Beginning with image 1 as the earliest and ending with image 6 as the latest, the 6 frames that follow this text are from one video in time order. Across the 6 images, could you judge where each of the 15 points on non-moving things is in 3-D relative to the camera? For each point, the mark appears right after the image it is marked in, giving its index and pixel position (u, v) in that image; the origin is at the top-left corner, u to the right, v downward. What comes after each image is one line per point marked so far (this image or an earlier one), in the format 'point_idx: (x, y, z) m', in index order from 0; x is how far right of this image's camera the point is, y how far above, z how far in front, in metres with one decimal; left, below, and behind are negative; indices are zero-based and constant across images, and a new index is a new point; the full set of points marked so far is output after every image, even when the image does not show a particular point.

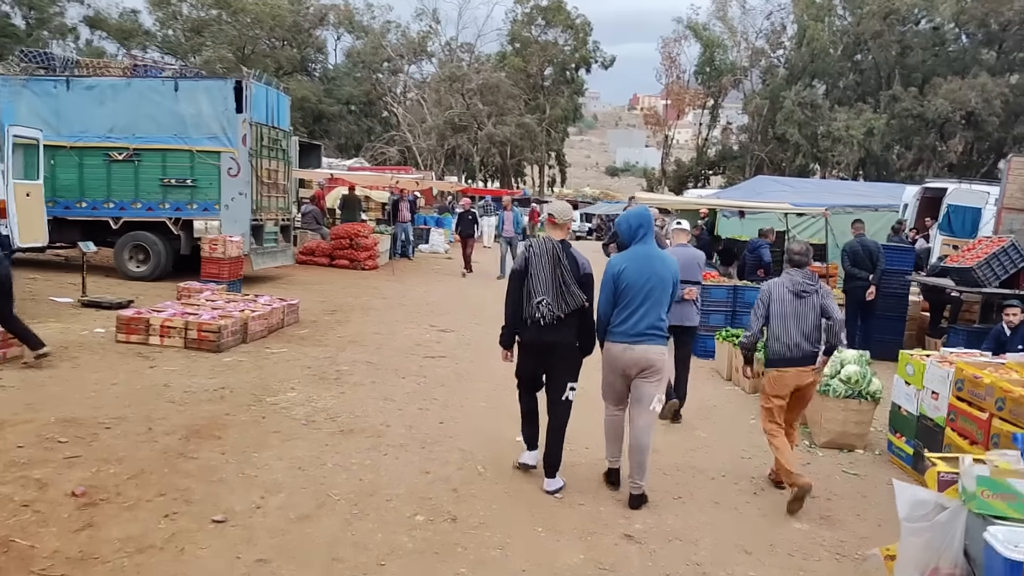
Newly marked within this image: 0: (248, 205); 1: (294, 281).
0: (-4.6, +1.4, +13.6) m
1: (-4.2, +0.1, +15.0) m
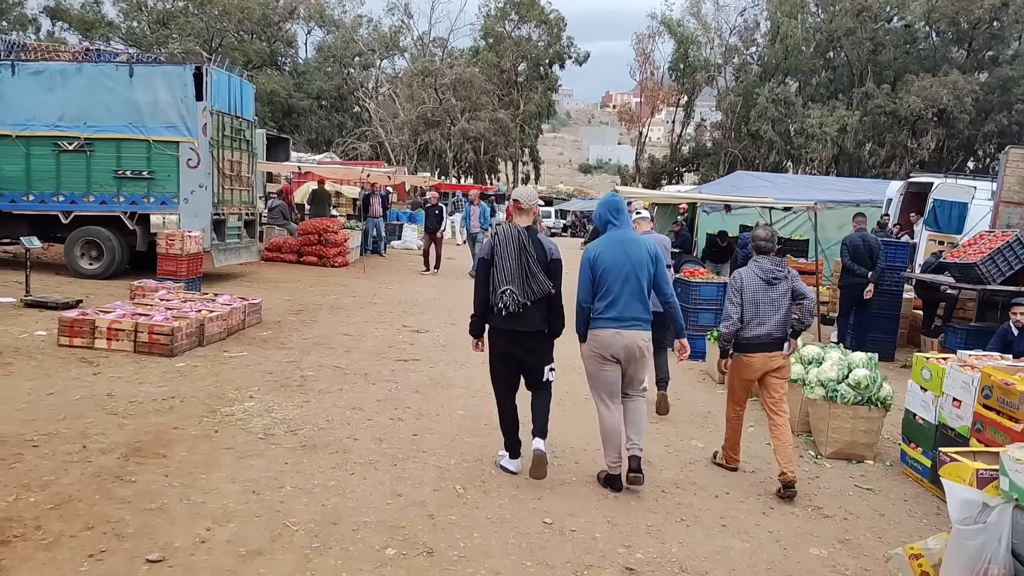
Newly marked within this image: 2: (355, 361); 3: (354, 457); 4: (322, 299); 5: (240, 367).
0: (-5.0, +1.5, +12.8) m
1: (-4.6, +0.2, +14.3) m
2: (-1.7, -0.8, +8.5) m
3: (-1.1, -1.2, +5.5) m
4: (-3.0, -0.2, +12.5) m
5: (-2.7, -0.8, +7.9) m
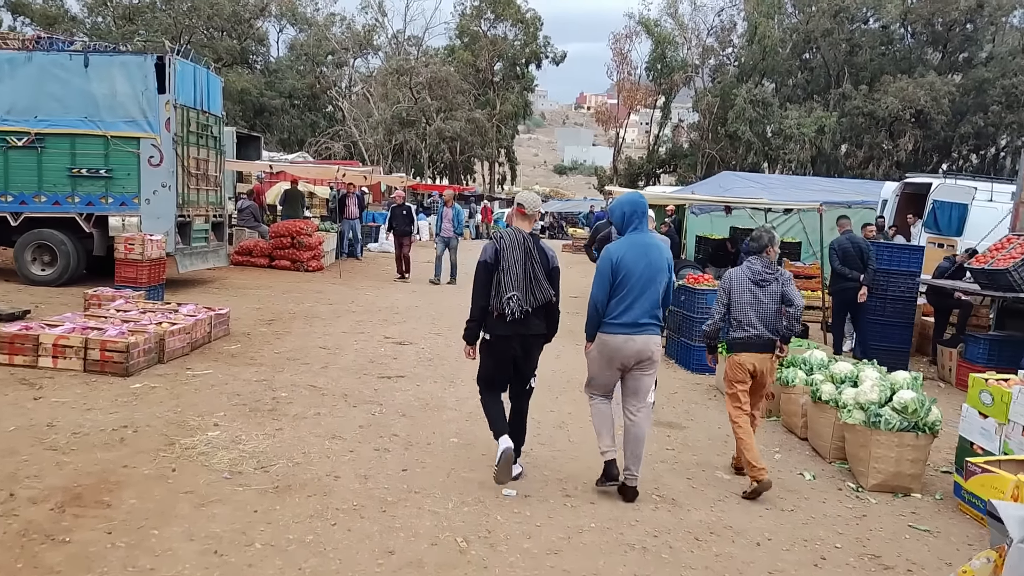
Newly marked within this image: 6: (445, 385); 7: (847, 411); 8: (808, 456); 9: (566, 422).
0: (-5.2, +1.4, +11.9) m
1: (-4.8, +0.1, +13.4) m
2: (-1.8, -0.9, +7.7) m
3: (-1.1, -1.3, +4.7) m
4: (-3.2, -0.3, +11.6) m
5: (-2.7, -0.9, +7.0) m
6: (-0.7, -1.0, +7.7) m
7: (+2.5, -0.9, +5.7) m
8: (+2.4, -1.3, +6.2) m
9: (+0.5, -1.2, +6.8) m
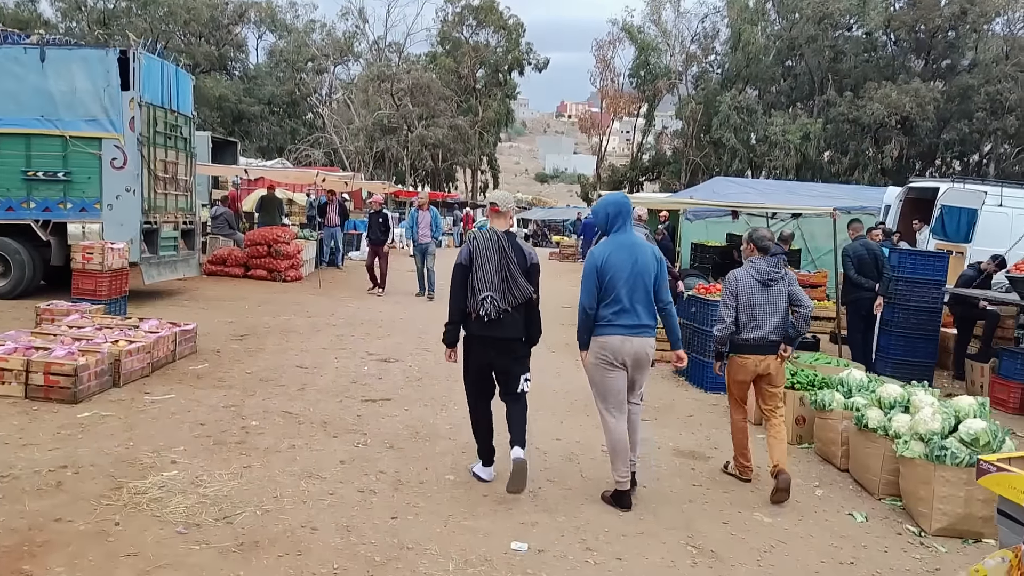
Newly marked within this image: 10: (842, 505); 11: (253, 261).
0: (-5.3, +1.2, +11.0) m
1: (-5.0, -0.1, +12.5) m
2: (-1.8, -1.0, +6.8) m
3: (-1.0, -1.4, +3.9) m
4: (-3.3, -0.4, +10.8) m
5: (-2.7, -1.0, +6.2) m
6: (-0.7, -1.1, +6.9) m
7: (+2.5, -1.0, +5.0) m
8: (+2.4, -1.4, +5.5) m
9: (+0.5, -1.3, +6.0) m
10: (+2.2, -1.5, +5.3) m
11: (-5.1, +0.5, +15.5) m
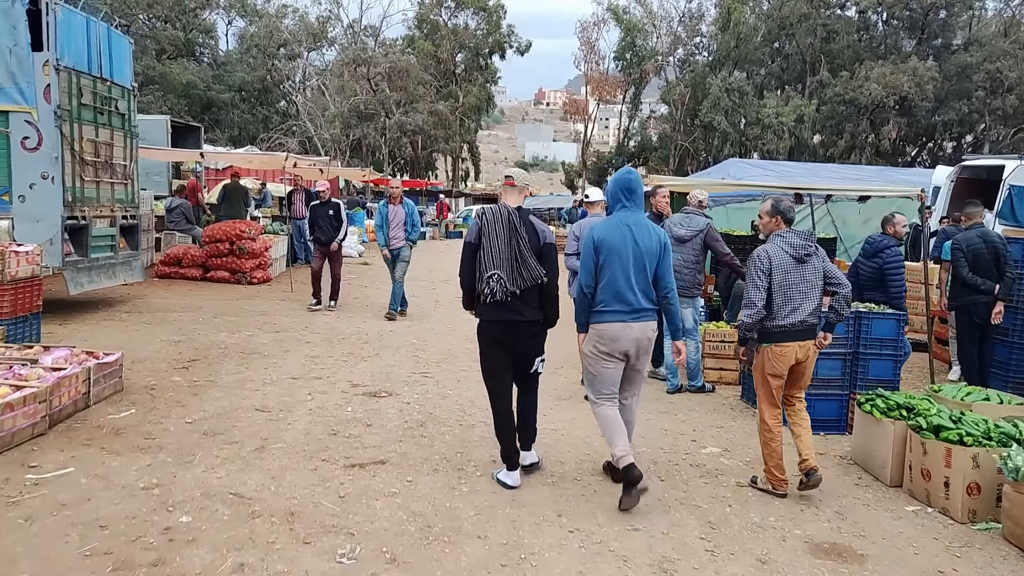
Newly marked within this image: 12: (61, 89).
0: (-5.1, +1.0, +8.8) m
1: (-4.9, -0.2, +10.3) m
2: (-1.5, -1.1, +4.8) m
3: (-0.6, -1.5, +1.9) m
4: (-3.1, -0.6, +8.7) m
5: (-2.4, -1.2, +4.1) m
6: (-0.4, -1.2, +4.9) m
7: (+2.8, -1.1, +3.1) m
8: (+2.7, -1.5, +3.6) m
9: (+0.8, -1.4, +4.1) m
10: (+2.6, -1.6, +3.3) m
11: (-5.1, +0.5, +13.4) m
12: (-5.1, +2.2, +8.8) m
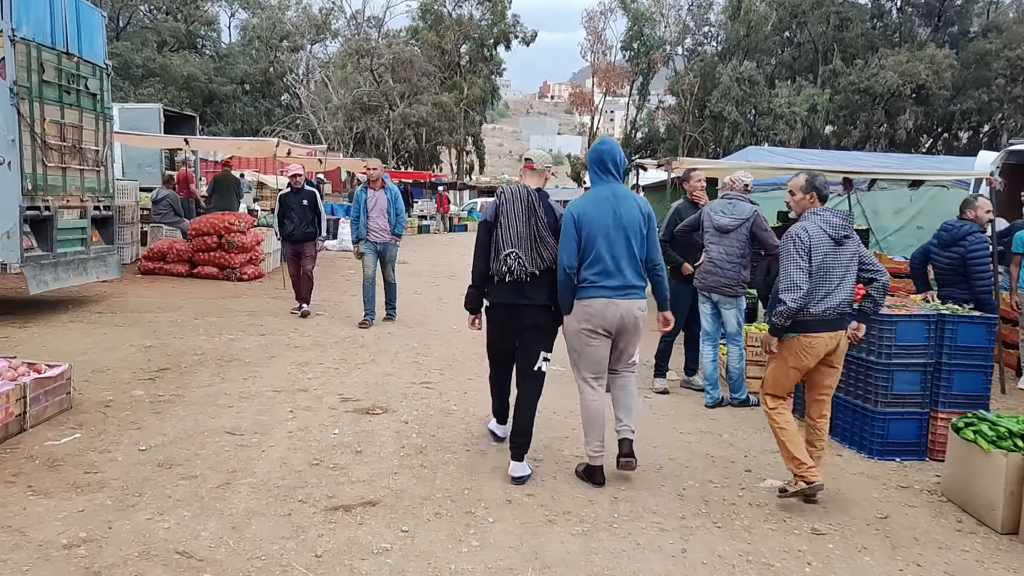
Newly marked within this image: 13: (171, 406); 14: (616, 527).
0: (-5.0, +1.1, +7.9) m
1: (-4.7, -0.2, +9.4) m
2: (-1.4, -1.2, +3.8) m
3: (-0.5, -1.6, +0.9) m
4: (-3.0, -0.5, +7.7) m
5: (-2.3, -1.2, +3.1) m
6: (-0.3, -1.2, +3.9) m
7: (+2.9, -1.1, +2.1) m
8: (+2.8, -1.5, +2.6) m
9: (+0.9, -1.4, +3.1) m
10: (+2.7, -1.6, +2.4) m
11: (-4.9, +0.5, +12.4) m
12: (-4.9, +2.2, +7.9) m
13: (-2.5, -0.8, +5.7) m
14: (+0.5, -1.2, +4.0) m
